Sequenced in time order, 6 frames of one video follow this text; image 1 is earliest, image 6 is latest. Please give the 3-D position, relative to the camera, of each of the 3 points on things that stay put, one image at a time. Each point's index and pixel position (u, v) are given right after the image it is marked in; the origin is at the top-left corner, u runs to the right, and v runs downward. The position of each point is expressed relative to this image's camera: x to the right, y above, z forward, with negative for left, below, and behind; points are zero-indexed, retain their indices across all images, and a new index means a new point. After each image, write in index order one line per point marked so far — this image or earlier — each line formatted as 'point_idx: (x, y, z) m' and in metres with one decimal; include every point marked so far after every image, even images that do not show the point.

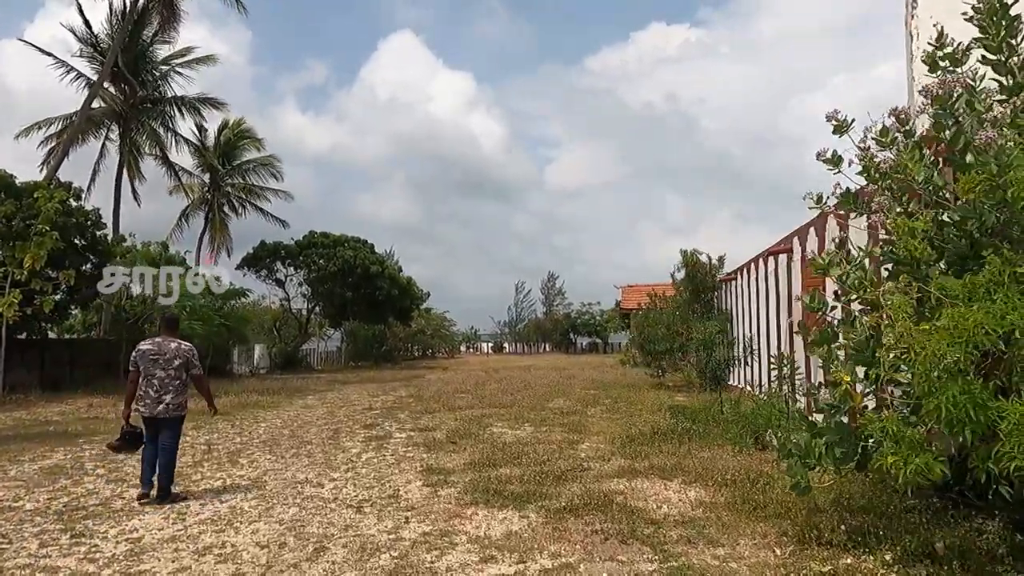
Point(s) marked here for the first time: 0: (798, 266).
0: (+3.8, +0.3, +8.8) m
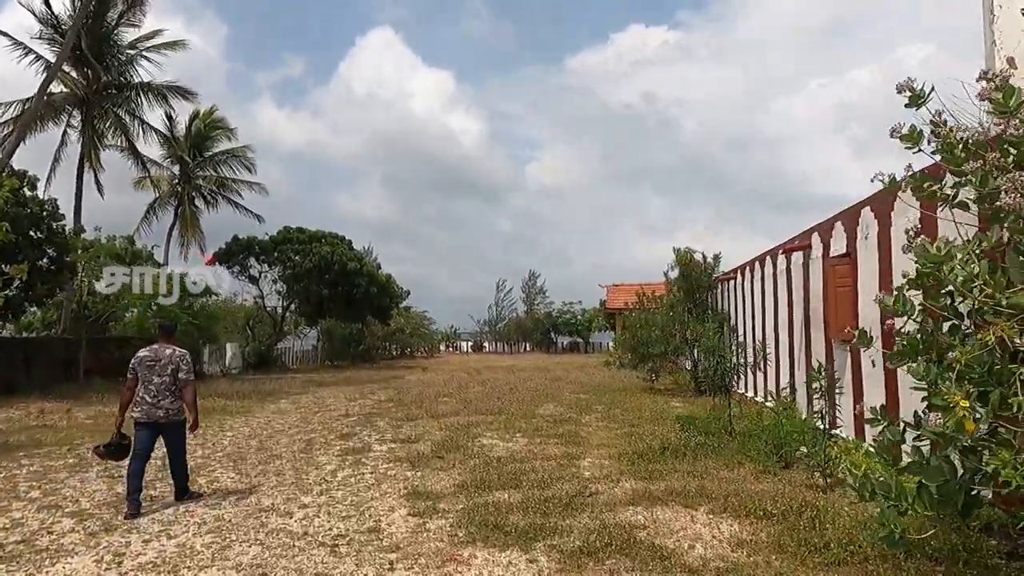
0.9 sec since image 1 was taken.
0: (+3.7, +0.3, +8.1) m
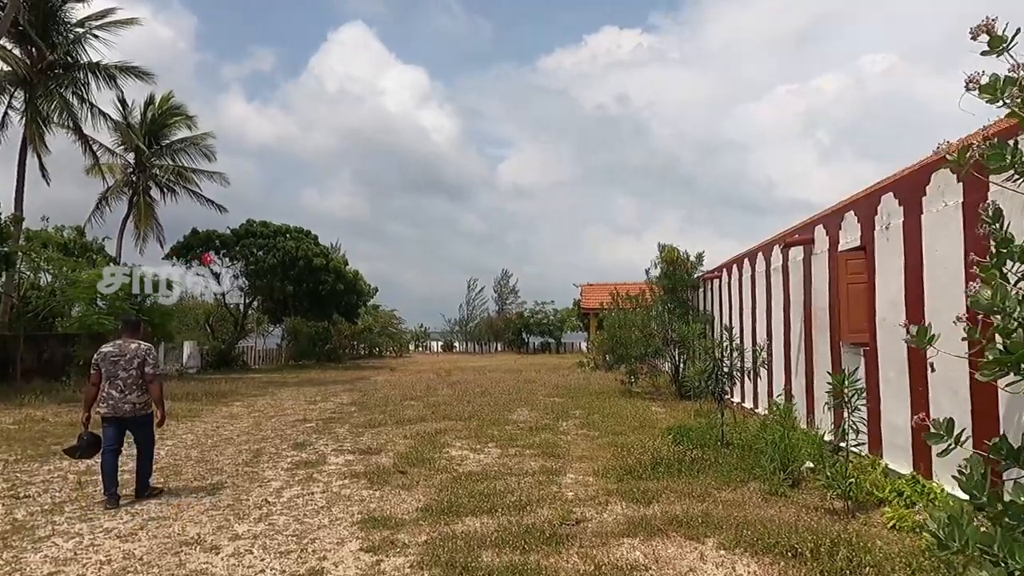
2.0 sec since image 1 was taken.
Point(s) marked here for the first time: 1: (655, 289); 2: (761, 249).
0: (+3.4, +0.3, +7.4) m
1: (+3.2, 0.0, +15.2) m
2: (+3.7, +0.6, +9.9) m
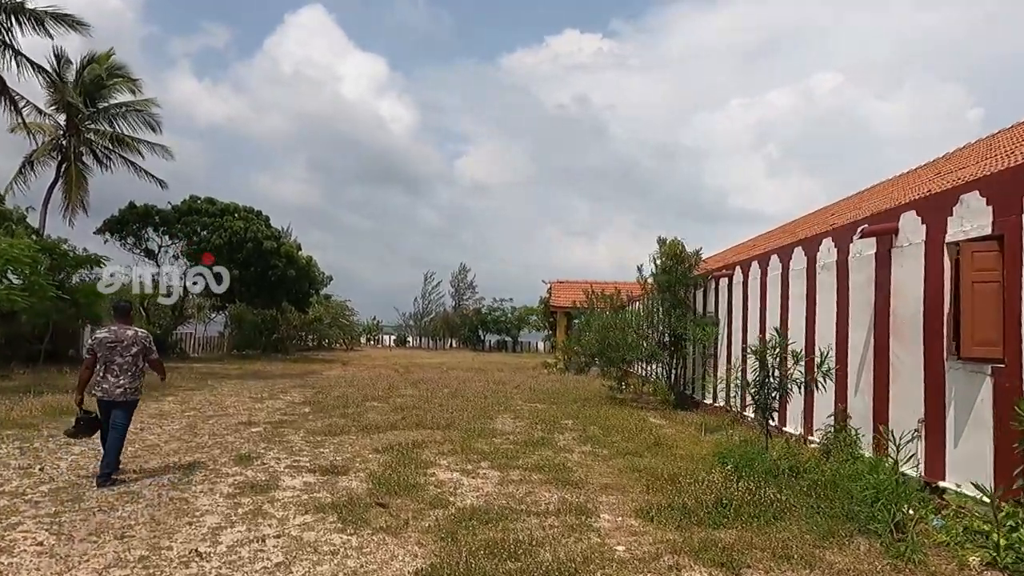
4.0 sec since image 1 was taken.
0: (+3.6, +0.3, +6.0) m
1: (+2.8, 0.0, +13.8) m
2: (+3.7, +0.6, +8.6) m
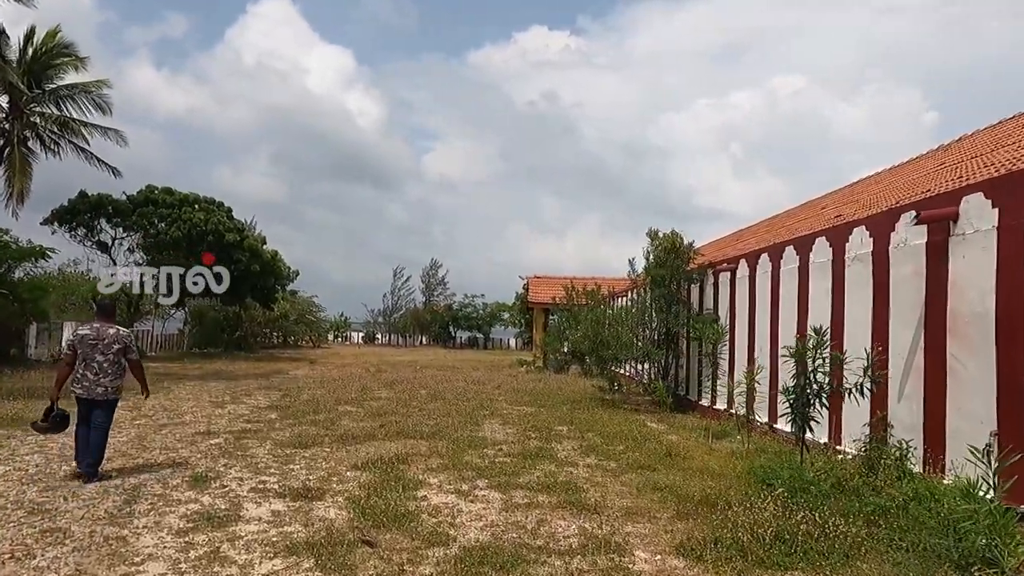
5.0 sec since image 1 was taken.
0: (+3.7, +0.4, +5.3) m
1: (+2.5, +0.1, +13.0) m
2: (+3.7, +0.6, +7.8) m
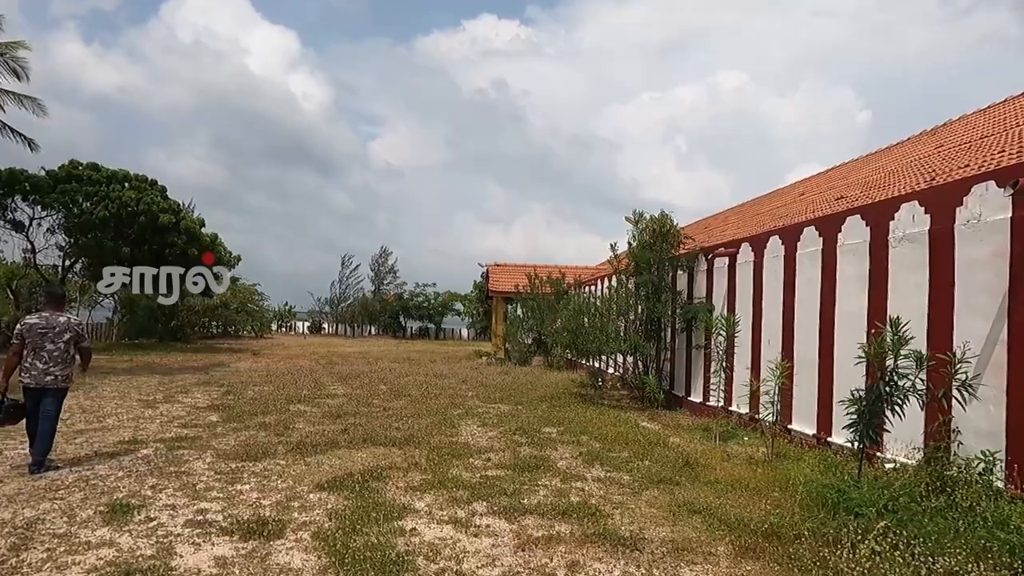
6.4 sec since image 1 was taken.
0: (+3.8, +0.5, +4.4) m
1: (+2.1, +0.4, +12.0) m
2: (+3.6, +0.8, +6.9) m
